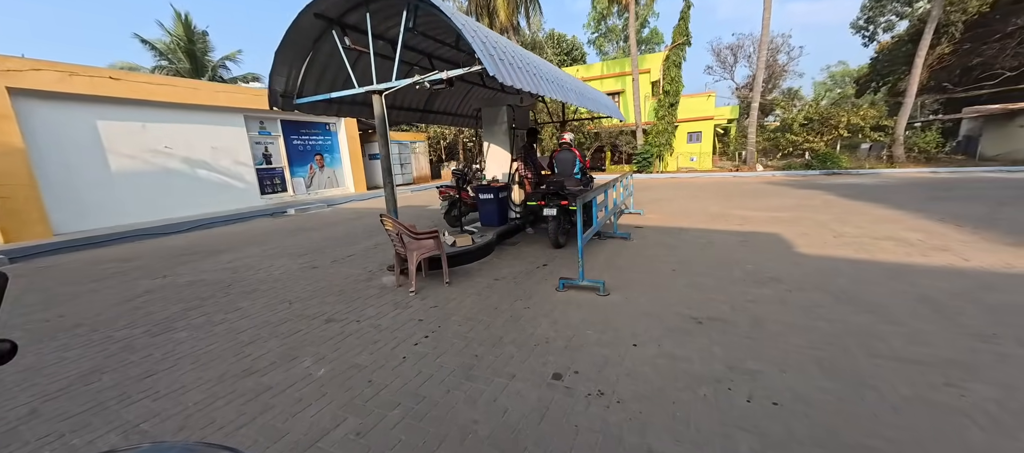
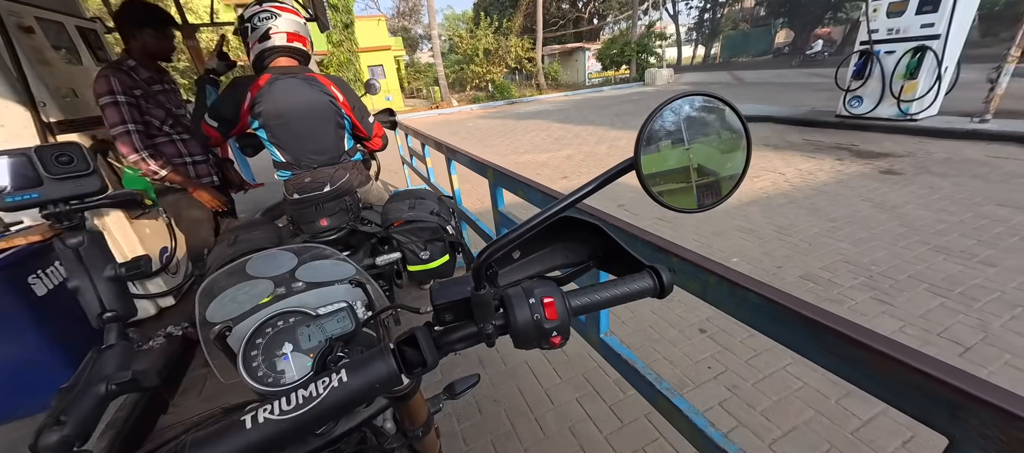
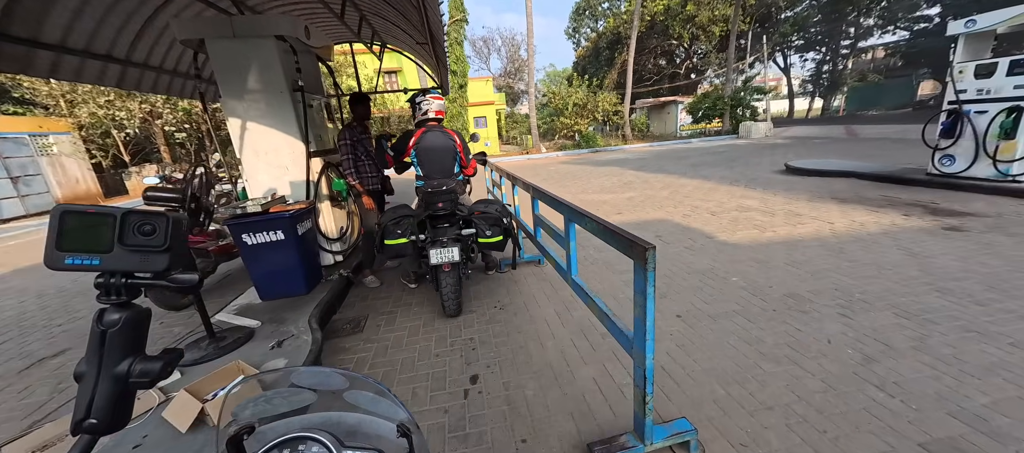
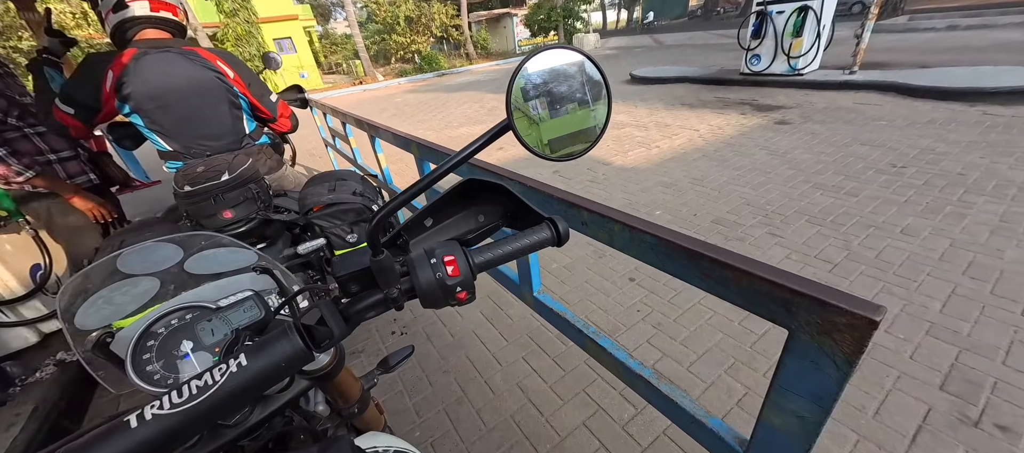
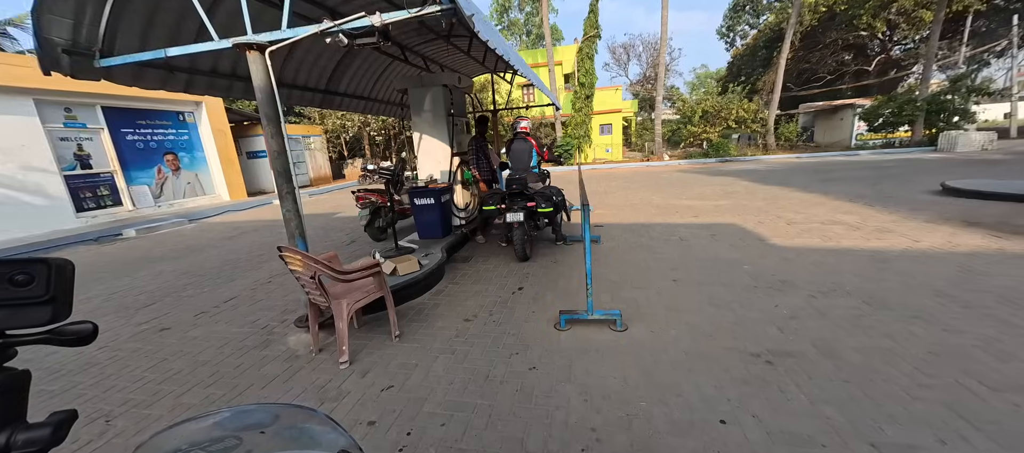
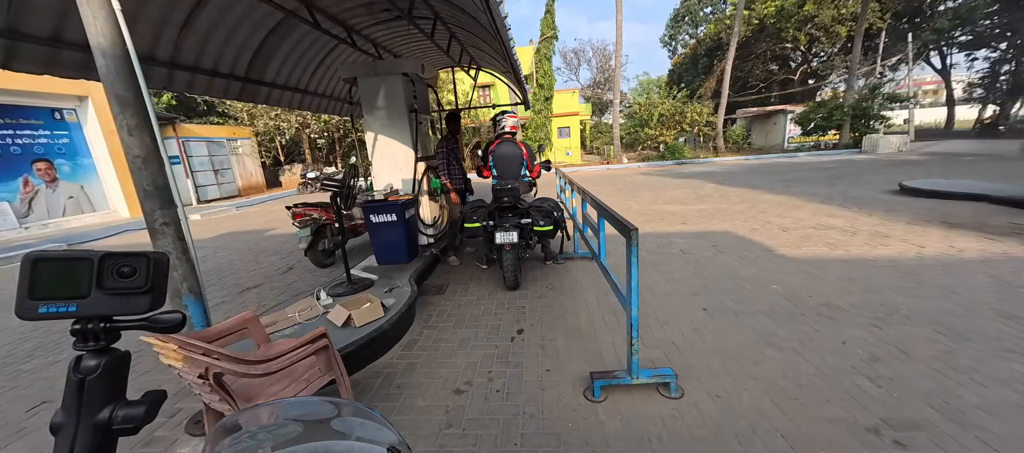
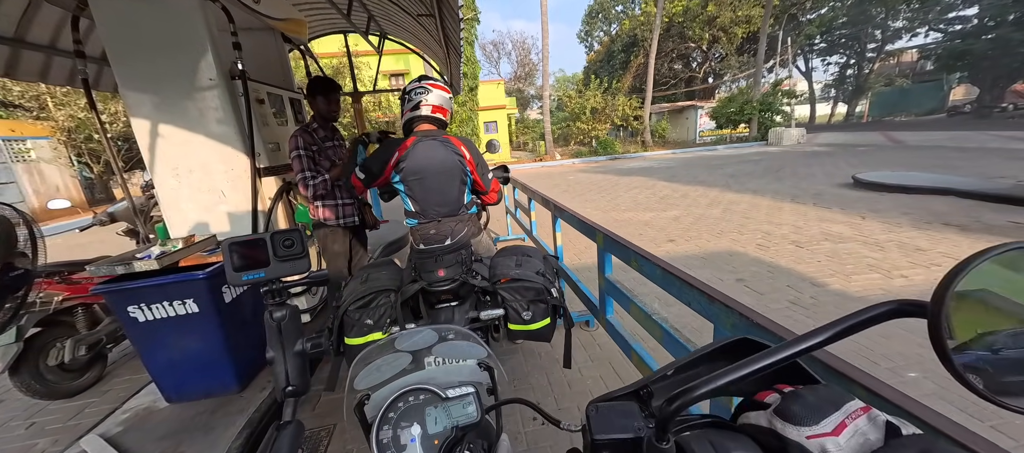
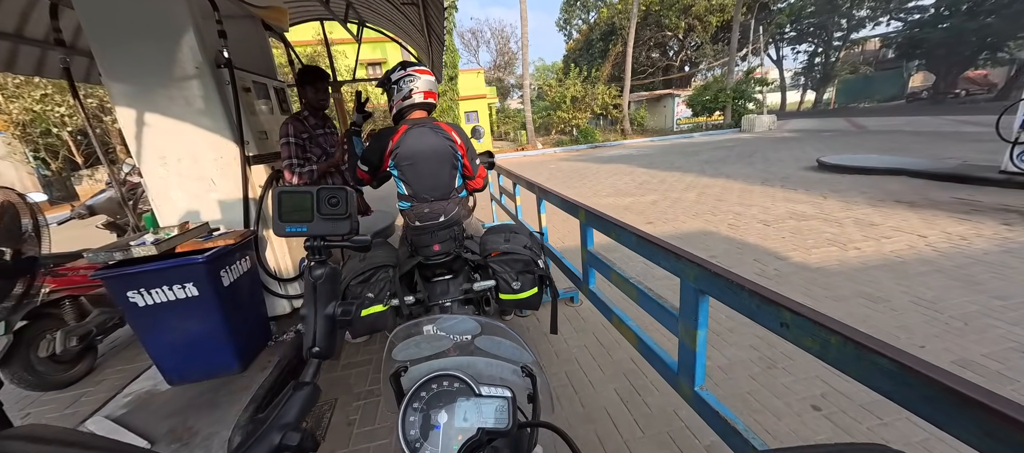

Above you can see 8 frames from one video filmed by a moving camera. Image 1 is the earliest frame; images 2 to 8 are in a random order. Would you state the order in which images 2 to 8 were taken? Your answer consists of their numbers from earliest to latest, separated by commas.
5, 6, 3, 8, 7, 2, 4
